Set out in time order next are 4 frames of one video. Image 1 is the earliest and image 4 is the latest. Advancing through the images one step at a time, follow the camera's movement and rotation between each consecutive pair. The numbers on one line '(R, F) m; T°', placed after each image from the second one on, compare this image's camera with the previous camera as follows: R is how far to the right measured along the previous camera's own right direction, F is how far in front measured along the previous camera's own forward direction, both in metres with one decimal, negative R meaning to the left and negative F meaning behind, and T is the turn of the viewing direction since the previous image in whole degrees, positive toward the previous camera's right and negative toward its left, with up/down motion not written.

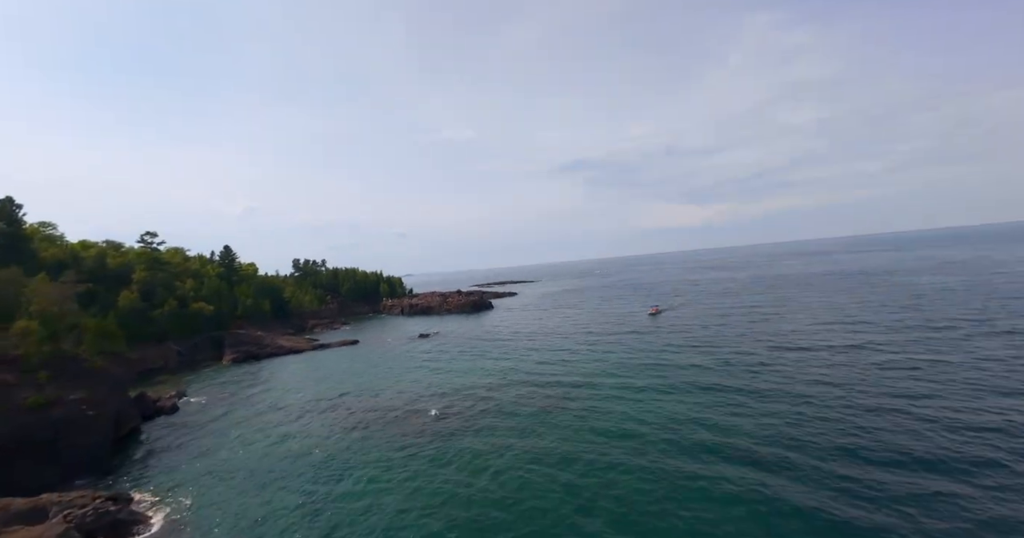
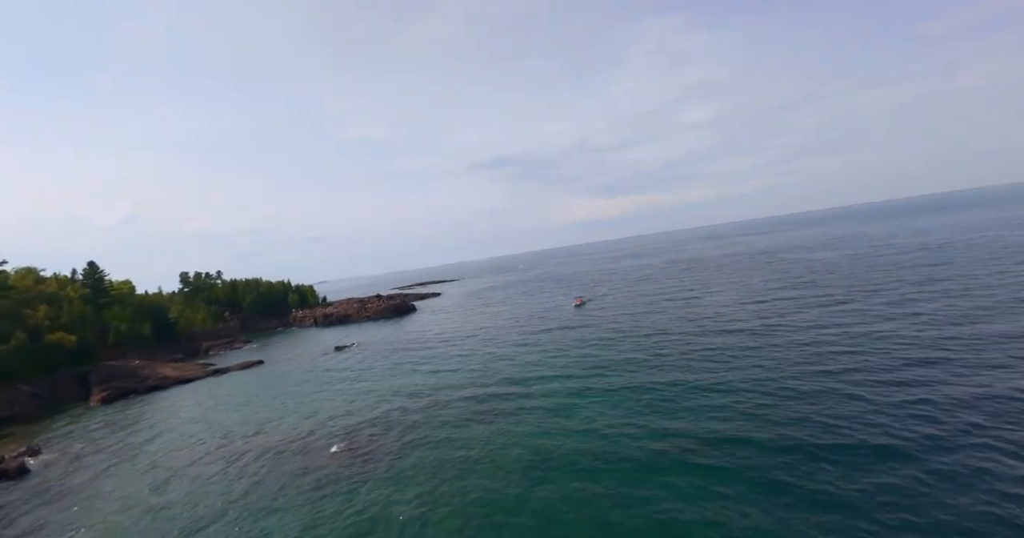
(+0.4, +2.6) m; +10°
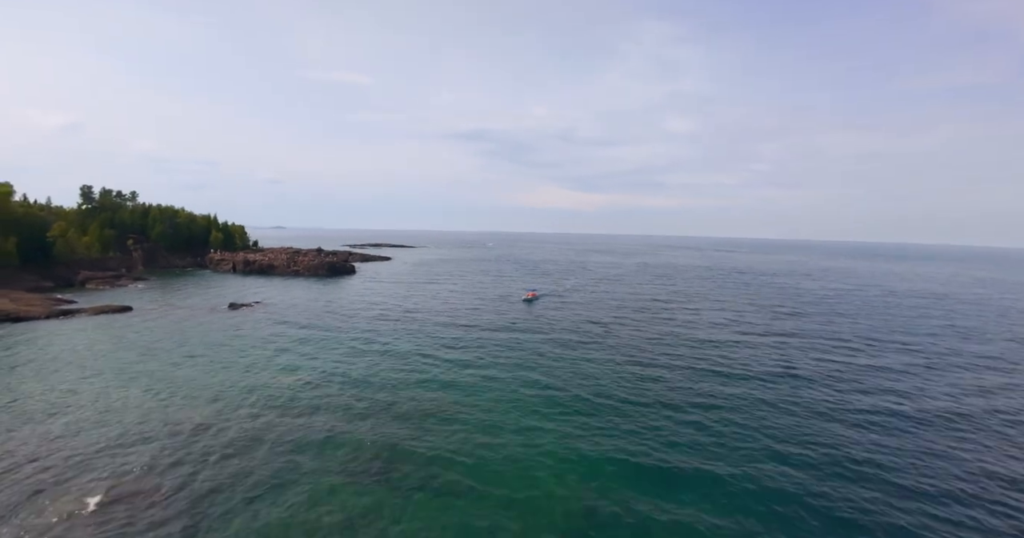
(+2.4, +10.3) m; +5°
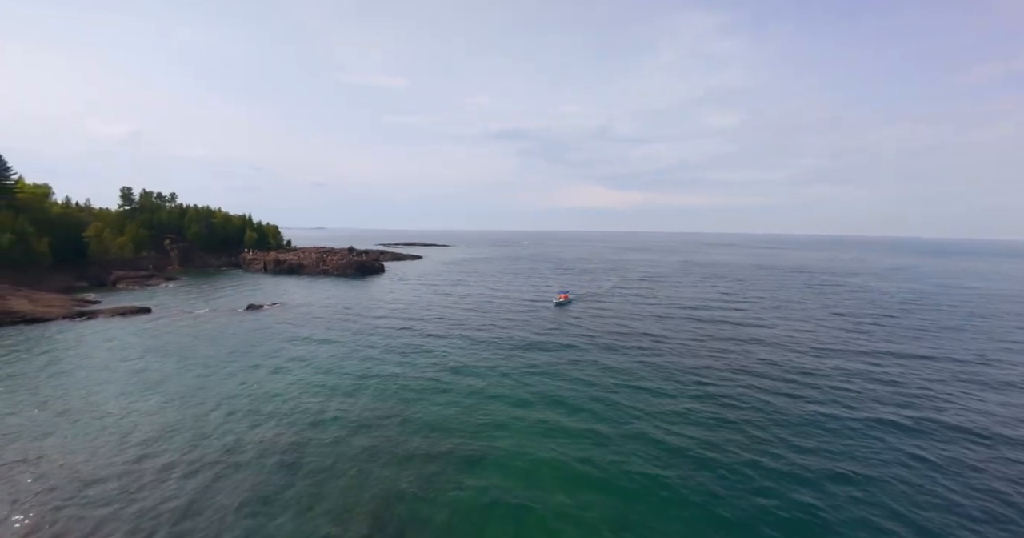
(+0.4, +5.1) m; -5°
